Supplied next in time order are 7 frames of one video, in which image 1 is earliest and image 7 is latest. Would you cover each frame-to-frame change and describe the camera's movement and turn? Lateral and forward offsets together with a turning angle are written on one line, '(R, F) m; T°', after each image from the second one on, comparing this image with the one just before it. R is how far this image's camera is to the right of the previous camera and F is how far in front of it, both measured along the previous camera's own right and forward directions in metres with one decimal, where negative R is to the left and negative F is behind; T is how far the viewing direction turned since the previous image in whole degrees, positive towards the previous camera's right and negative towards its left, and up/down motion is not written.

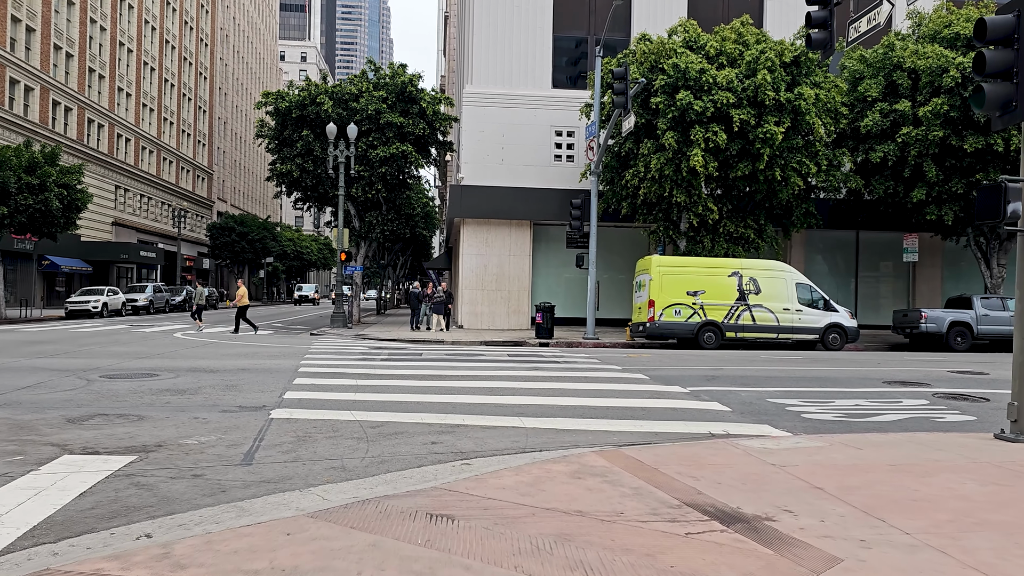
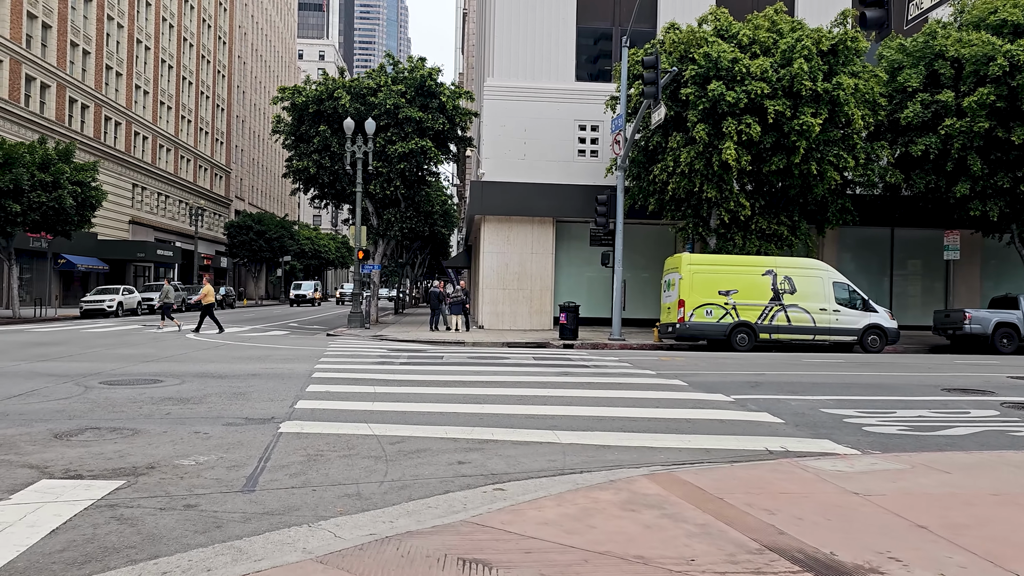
(-0.2, +0.9) m; -1°
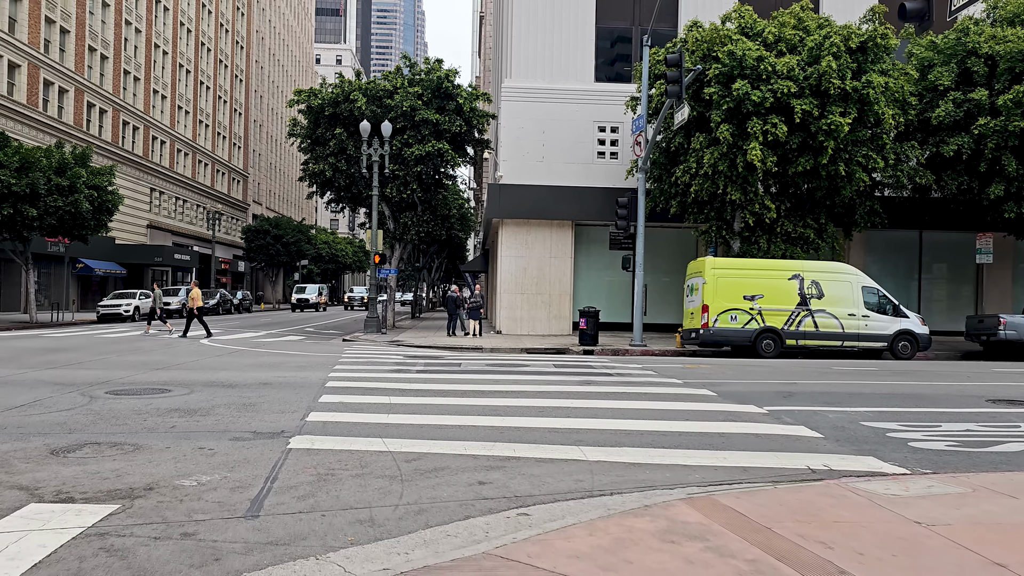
(-0.1, +0.5) m; -1°
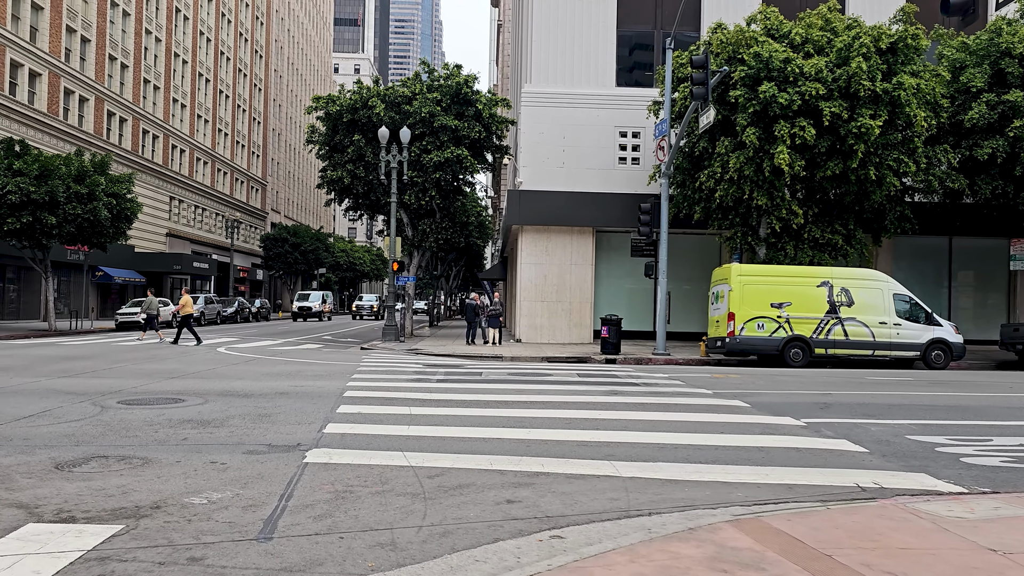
(-0.1, +0.4) m; -1°
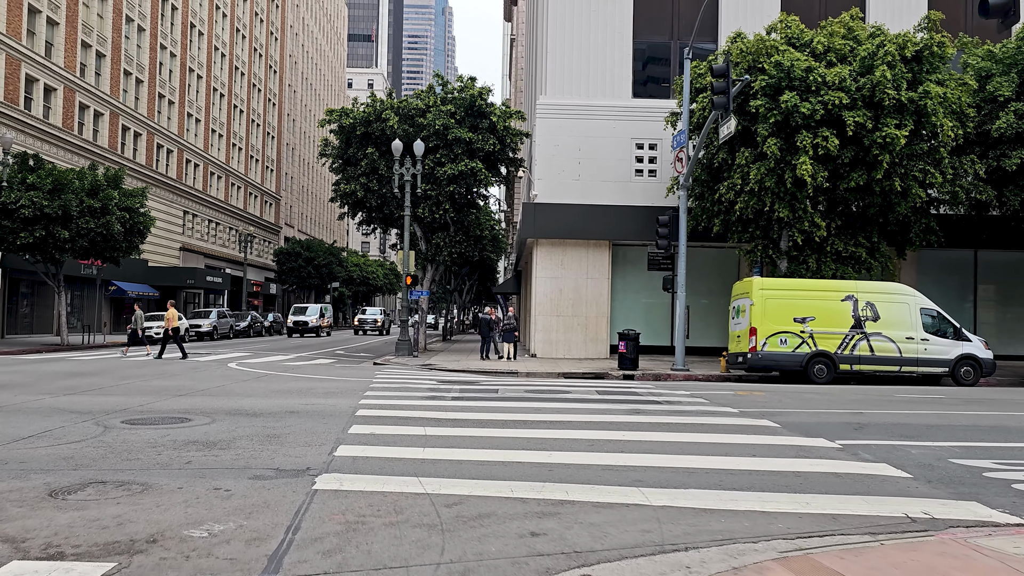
(-0.1, +0.4) m; -1°
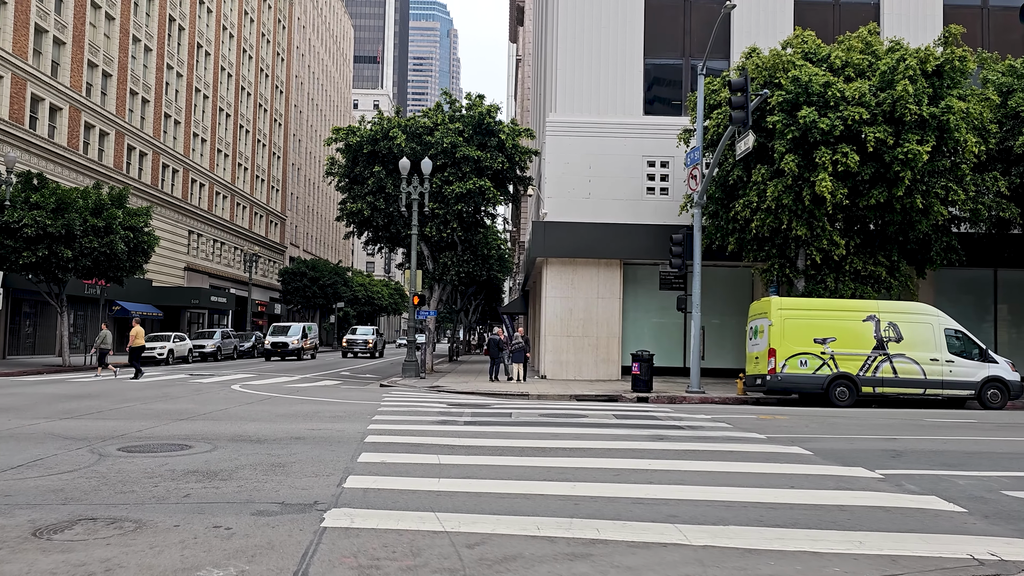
(-0.2, +0.5) m; 0°
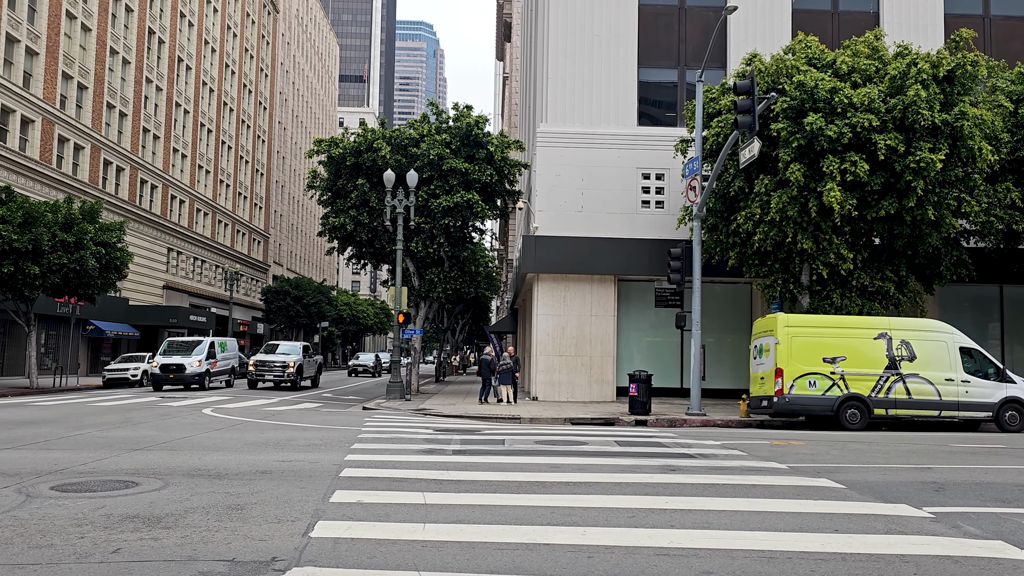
(-0.1, +1.1) m; +1°
